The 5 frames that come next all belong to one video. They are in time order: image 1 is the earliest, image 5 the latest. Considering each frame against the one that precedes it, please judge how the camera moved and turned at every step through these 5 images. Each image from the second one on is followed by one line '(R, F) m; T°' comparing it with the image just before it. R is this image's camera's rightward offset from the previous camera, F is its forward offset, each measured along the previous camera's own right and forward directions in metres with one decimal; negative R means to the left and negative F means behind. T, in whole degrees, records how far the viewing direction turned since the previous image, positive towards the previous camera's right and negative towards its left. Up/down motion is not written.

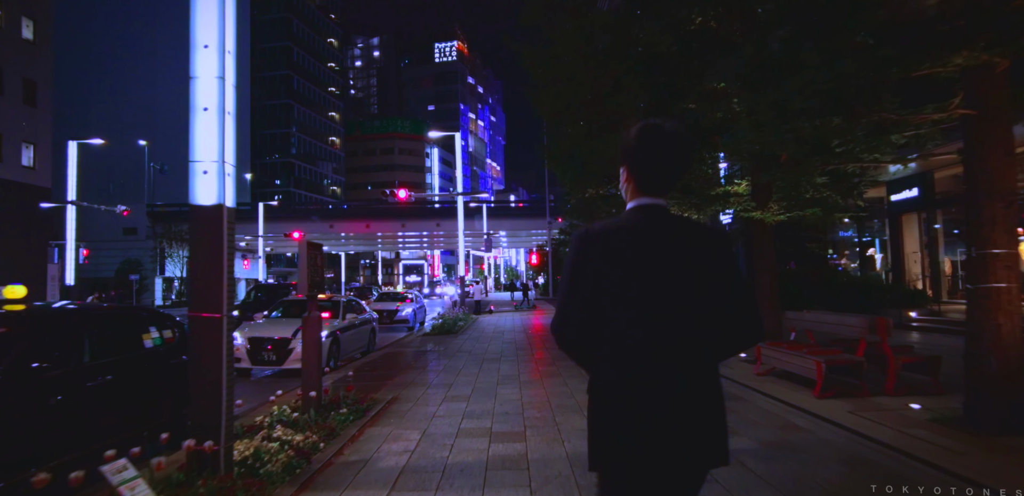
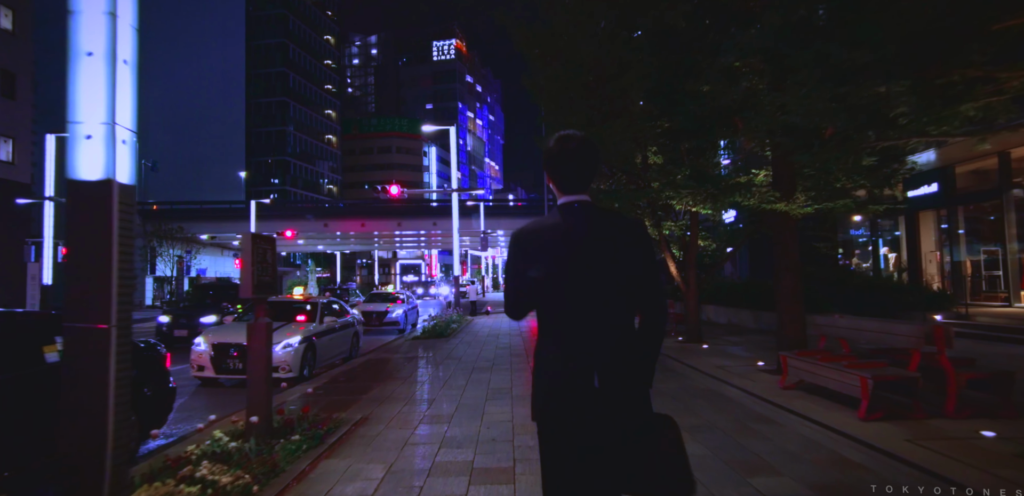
(+0.1, +1.2) m; 0°
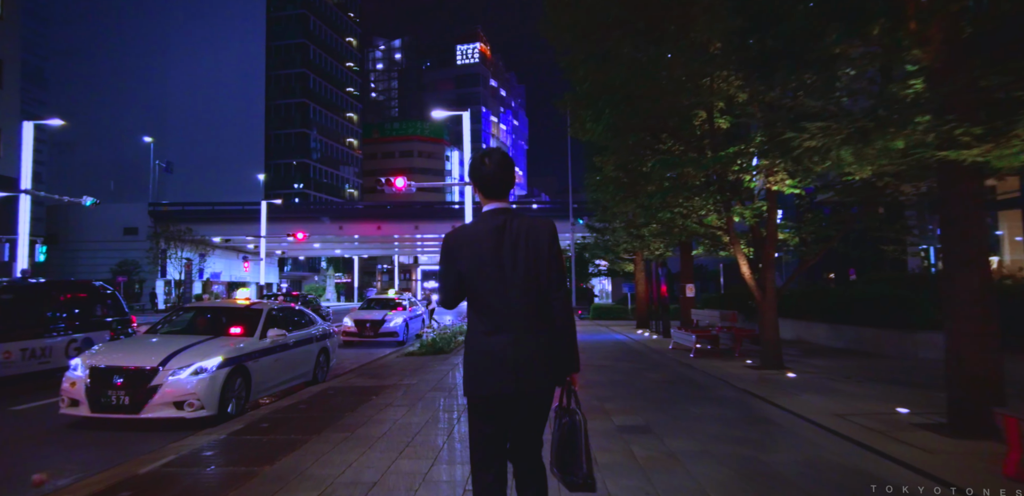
(+0.2, +3.7) m; -3°
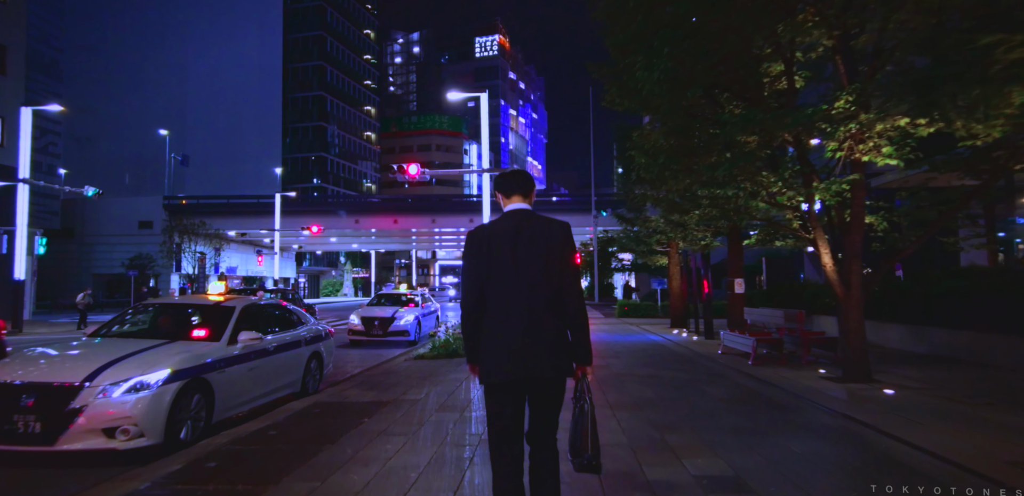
(-0.1, +2.0) m; -2°
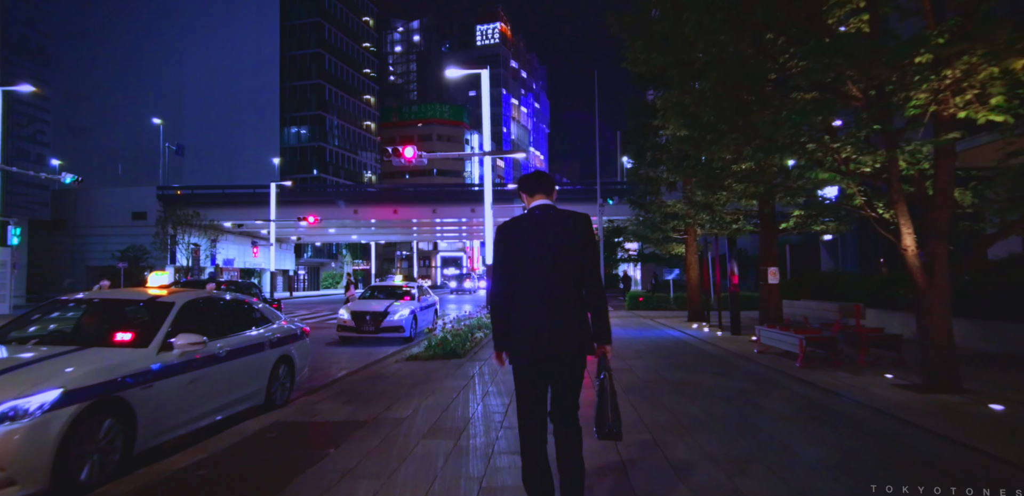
(-0.1, +1.7) m; 0°
